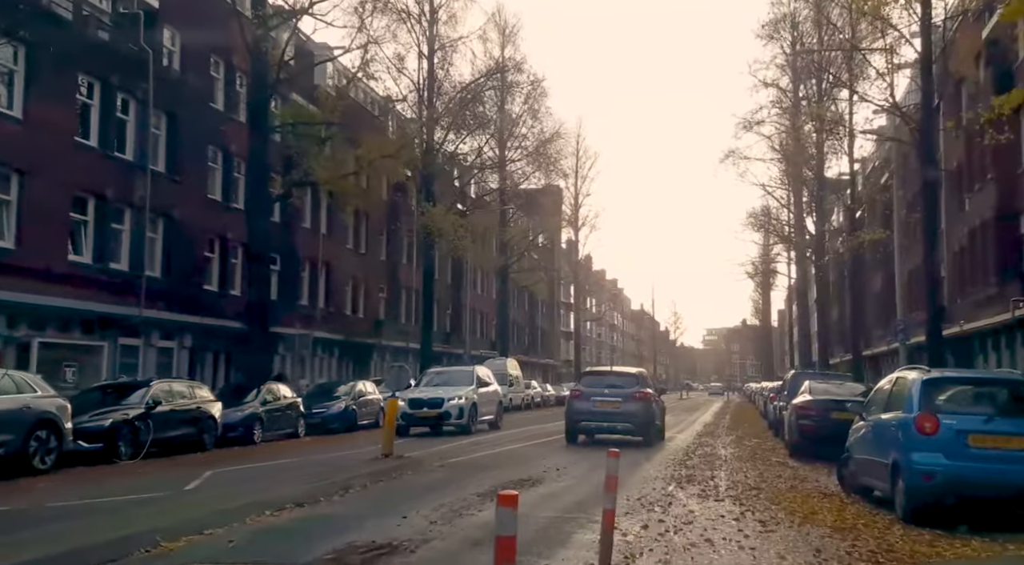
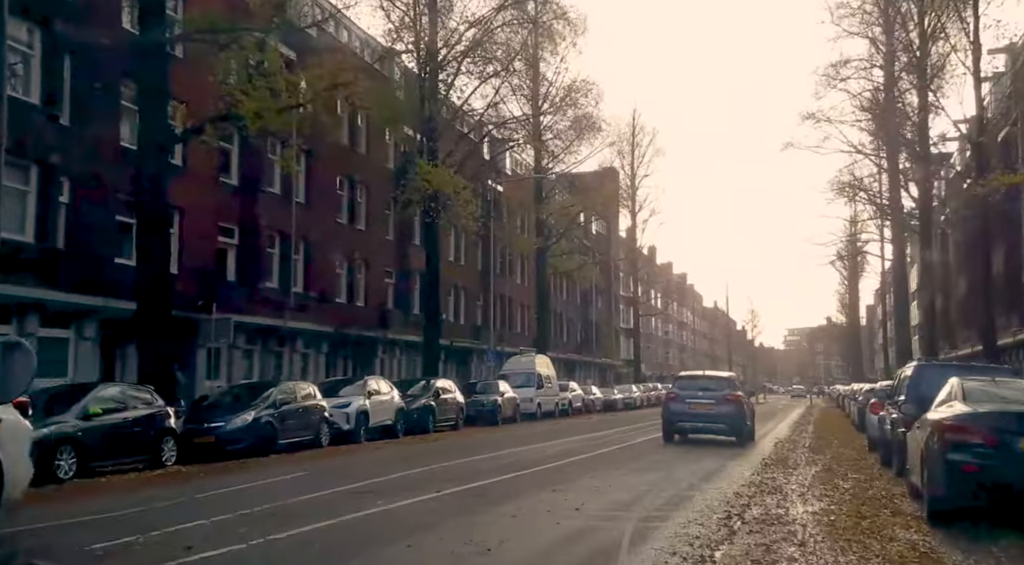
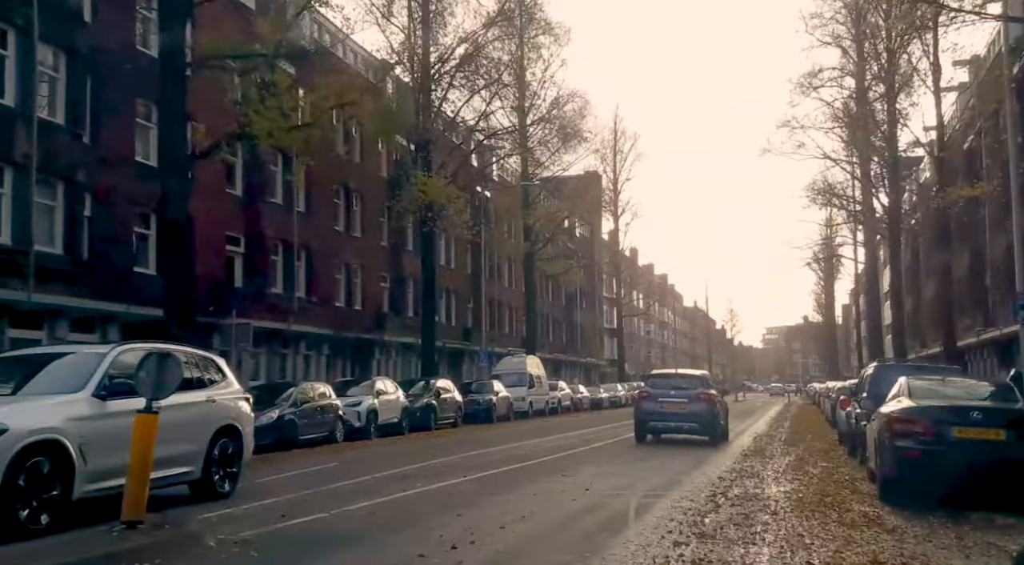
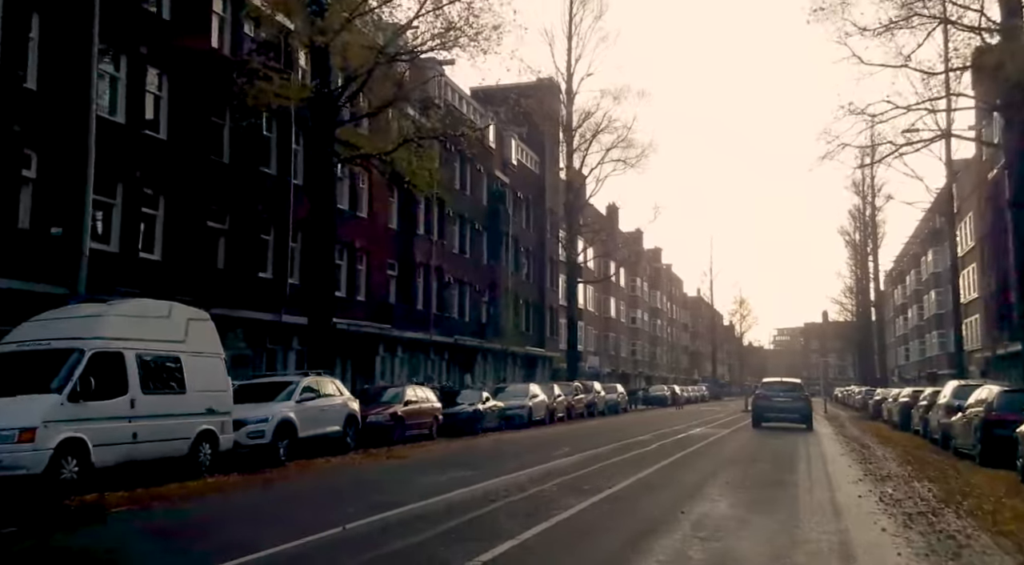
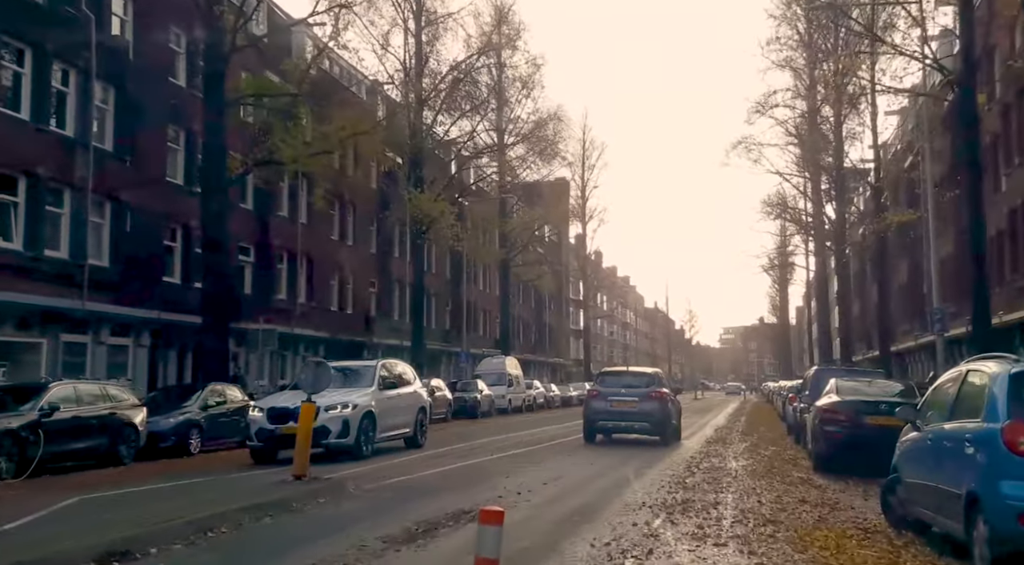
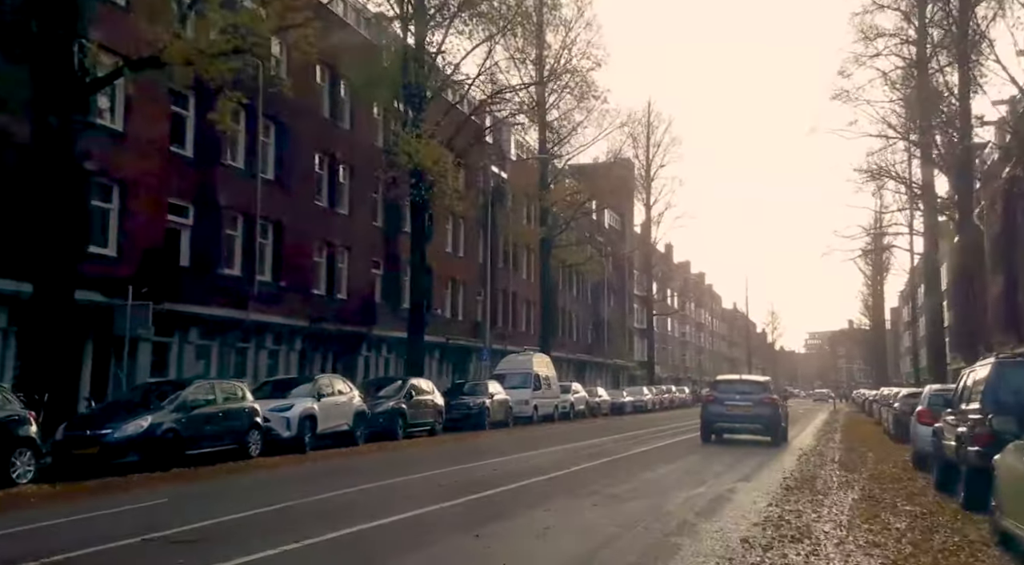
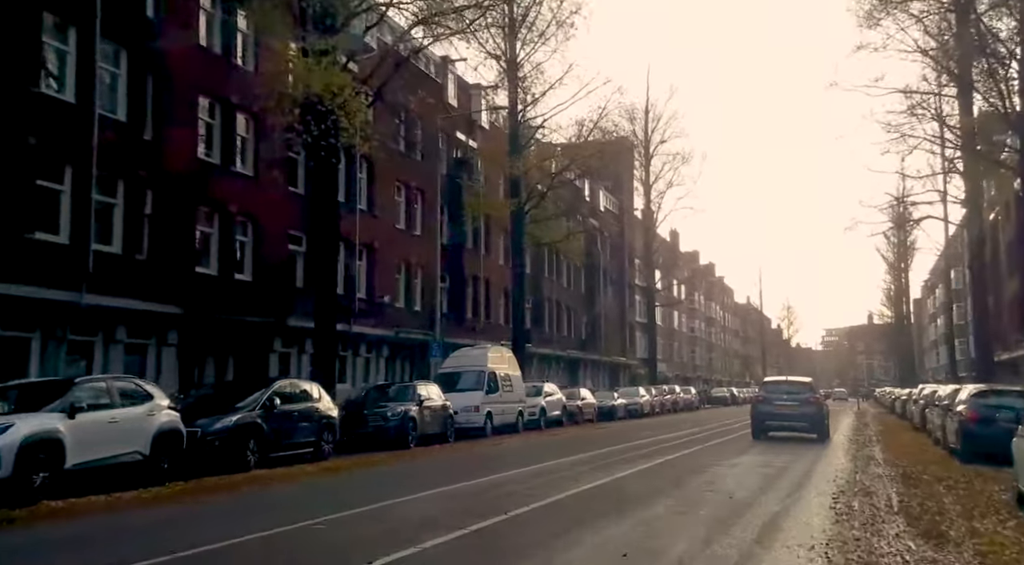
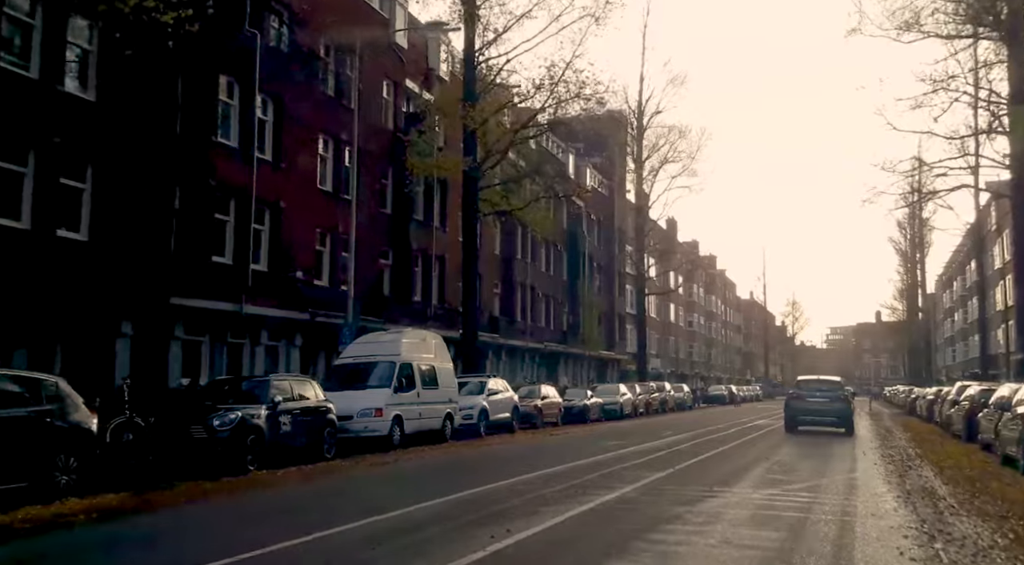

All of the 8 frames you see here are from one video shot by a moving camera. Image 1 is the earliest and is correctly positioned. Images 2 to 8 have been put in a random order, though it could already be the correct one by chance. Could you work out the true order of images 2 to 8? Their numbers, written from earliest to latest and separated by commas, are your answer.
5, 3, 2, 6, 7, 8, 4
